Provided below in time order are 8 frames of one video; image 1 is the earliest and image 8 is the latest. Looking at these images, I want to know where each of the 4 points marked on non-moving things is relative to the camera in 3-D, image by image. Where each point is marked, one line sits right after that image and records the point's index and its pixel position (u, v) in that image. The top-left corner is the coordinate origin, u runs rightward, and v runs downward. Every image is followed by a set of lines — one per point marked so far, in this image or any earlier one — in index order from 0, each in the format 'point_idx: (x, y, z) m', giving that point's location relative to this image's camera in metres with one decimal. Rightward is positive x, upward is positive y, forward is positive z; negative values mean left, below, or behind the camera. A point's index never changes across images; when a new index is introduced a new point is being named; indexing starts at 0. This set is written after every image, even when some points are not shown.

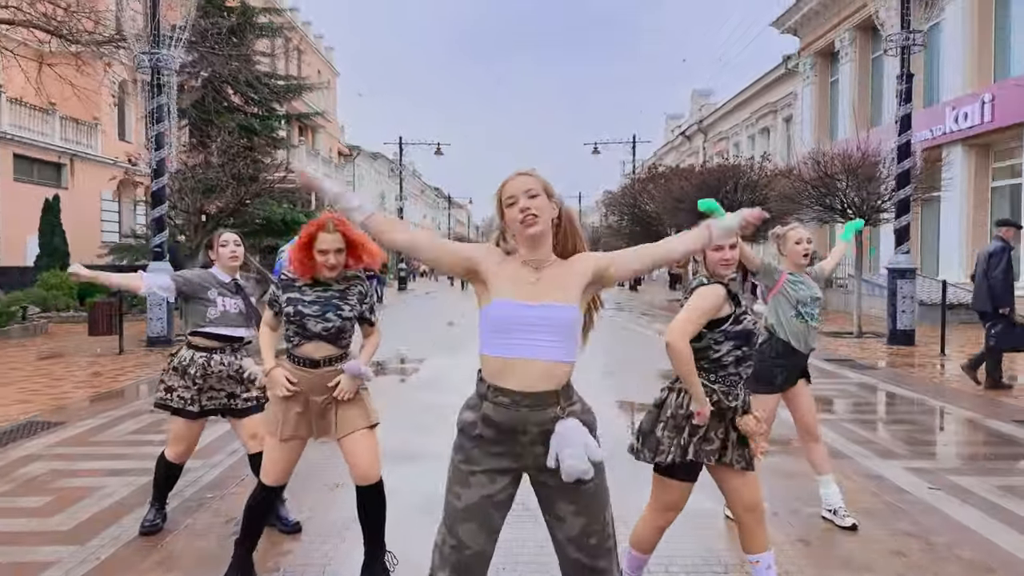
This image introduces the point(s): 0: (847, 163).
0: (+5.9, +2.3, +15.0) m
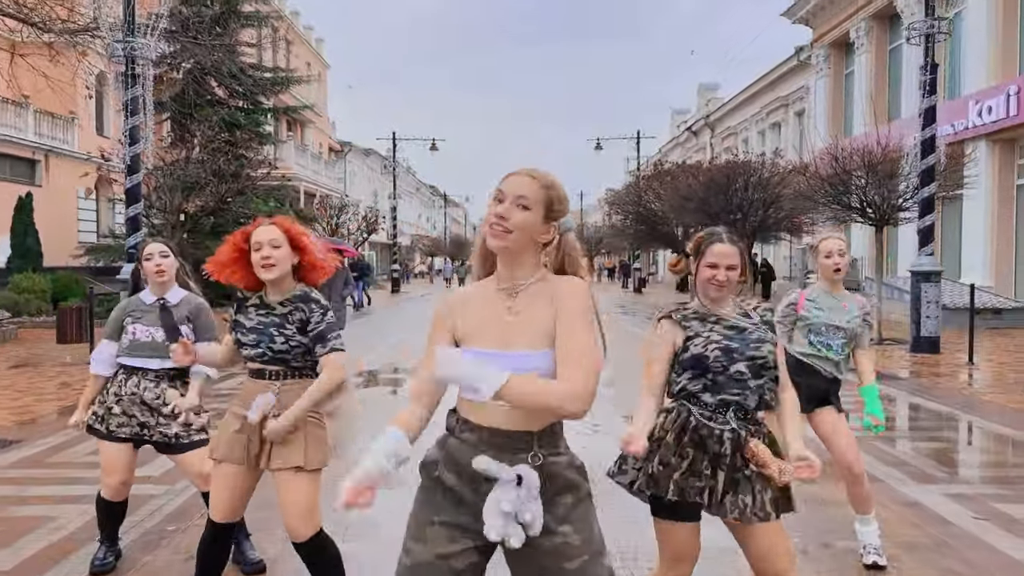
0: (+5.9, +2.2, +14.1) m
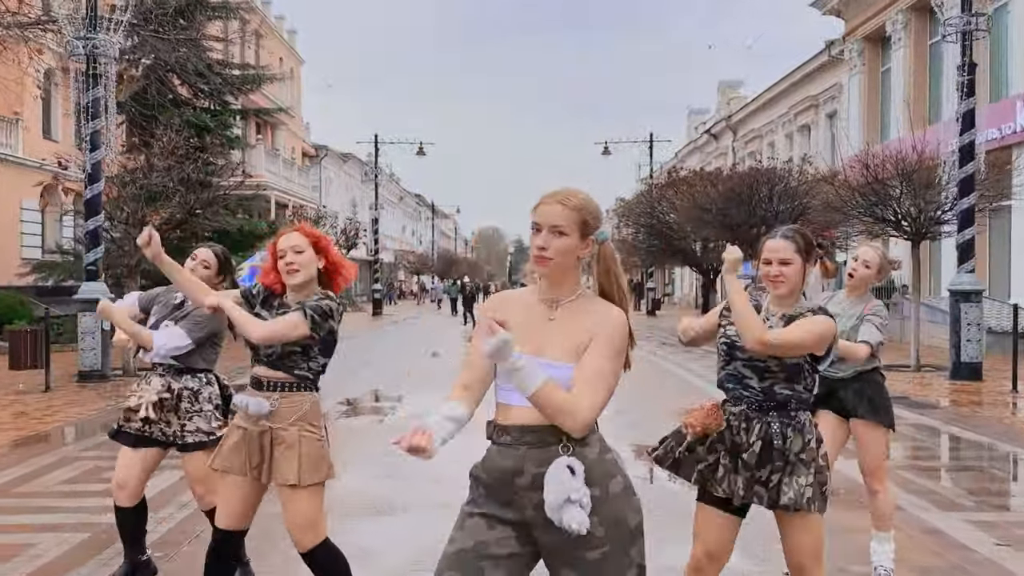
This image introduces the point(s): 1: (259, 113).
0: (+5.7, +1.8, +12.2) m
1: (-5.0, +3.5, +16.5) m
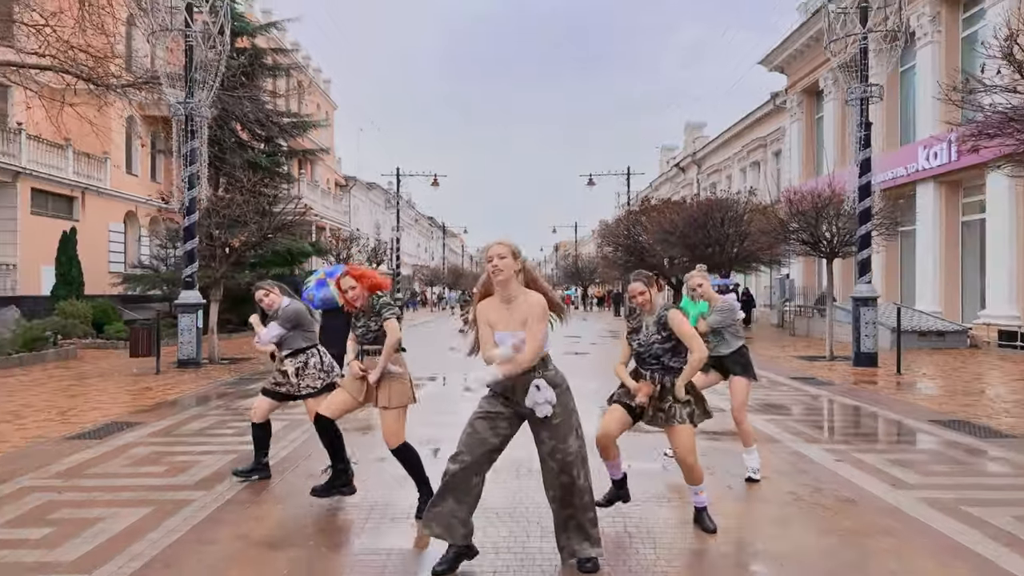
0: (+5.7, +1.6, +15.5) m
1: (-5.0, +3.3, +19.8) m
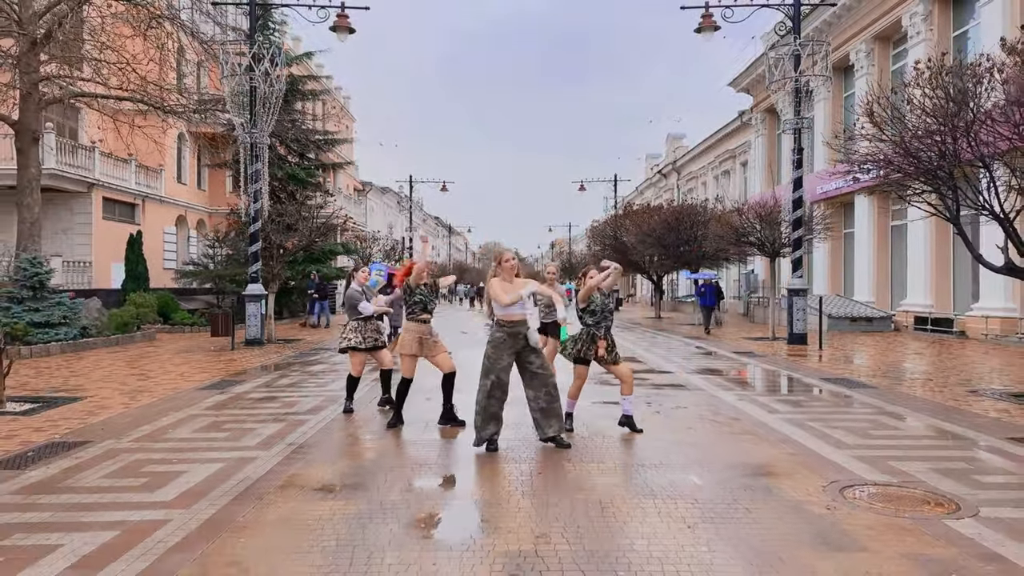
0: (+5.7, +1.8, +18.7) m
1: (-5.0, +3.5, +23.0) m
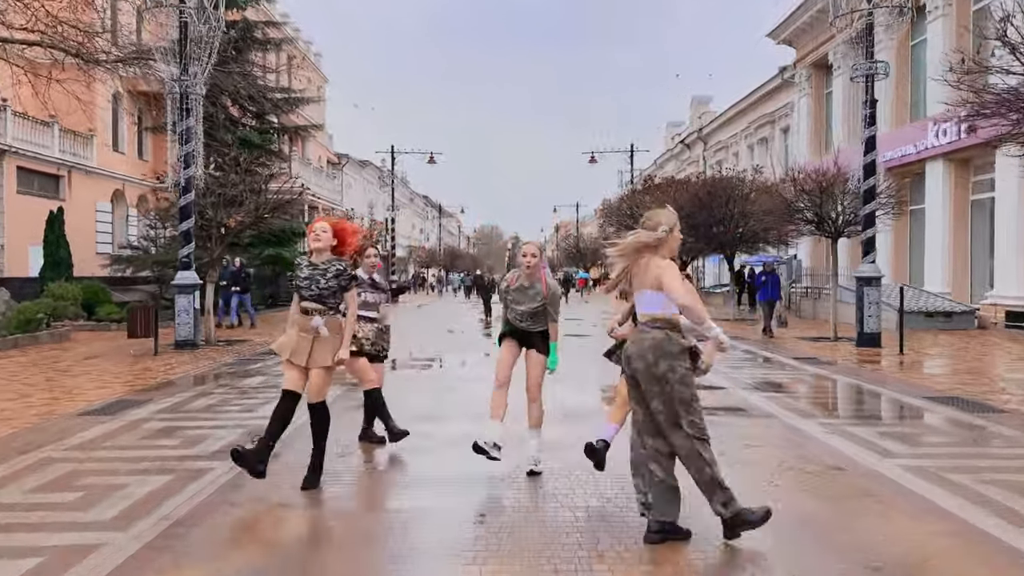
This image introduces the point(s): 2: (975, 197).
0: (+5.7, +2.0, +15.1) m
1: (-5.0, +3.8, +19.3) m
2: (+9.4, +1.8, +16.6) m
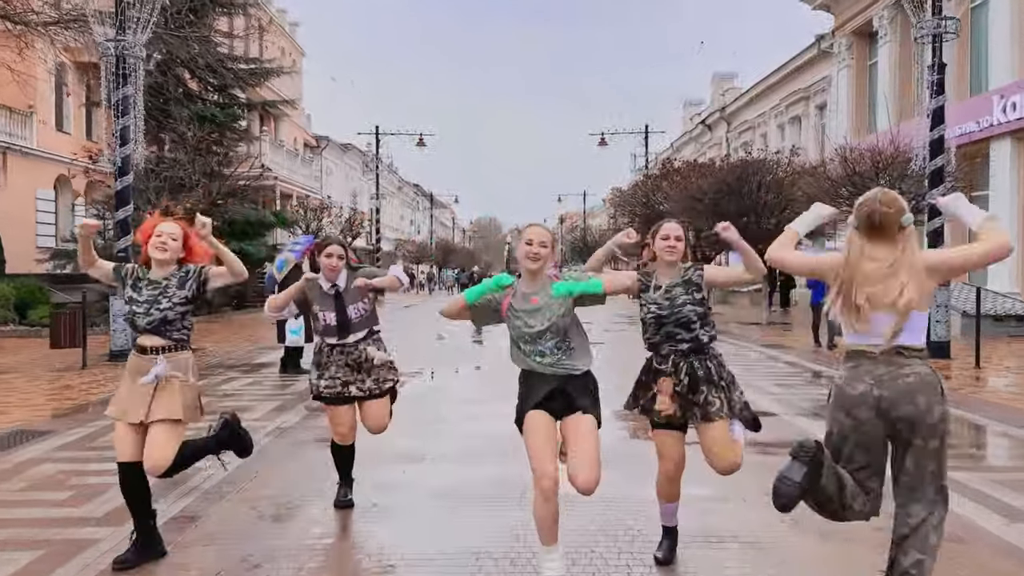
0: (+5.7, +2.0, +12.7) m
1: (-5.0, +3.8, +17.0) m
2: (+9.4, +1.8, +14.3) m
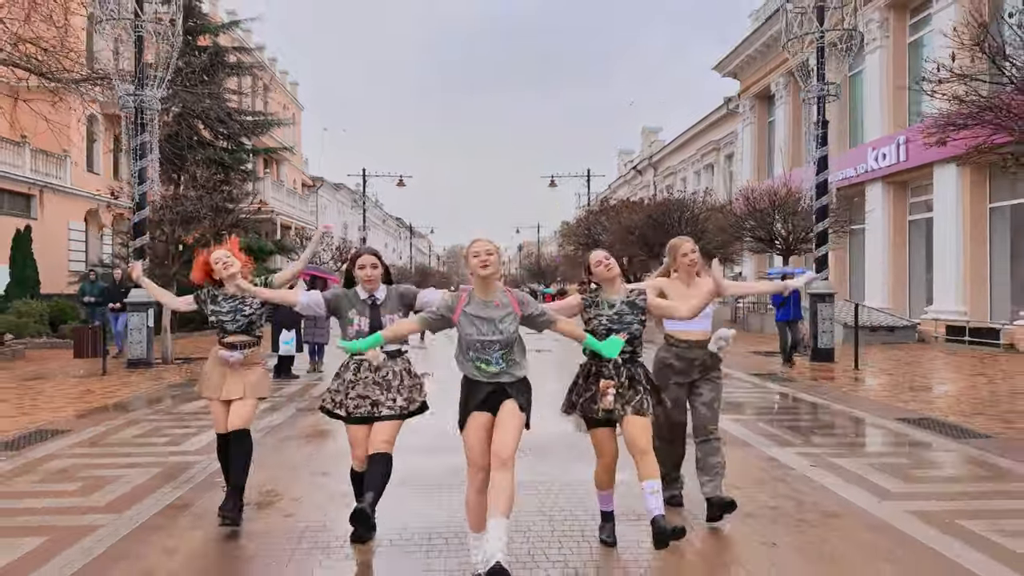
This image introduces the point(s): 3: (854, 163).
0: (+5.1, +1.7, +16.1) m
1: (-5.9, +3.3, +19.7) m
2: (+8.7, +1.5, +17.9) m
3: (+7.8, +2.8, +18.7) m
